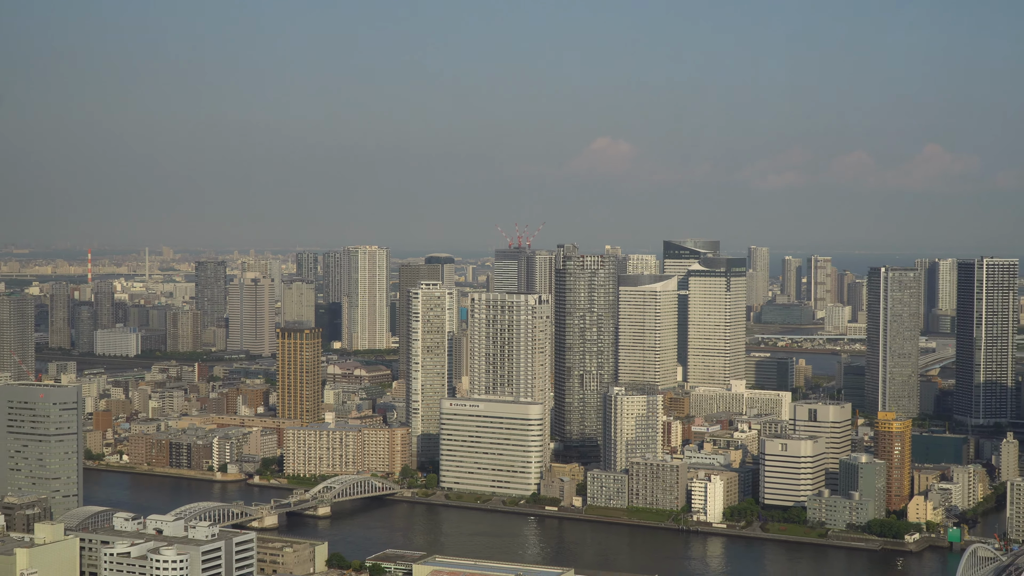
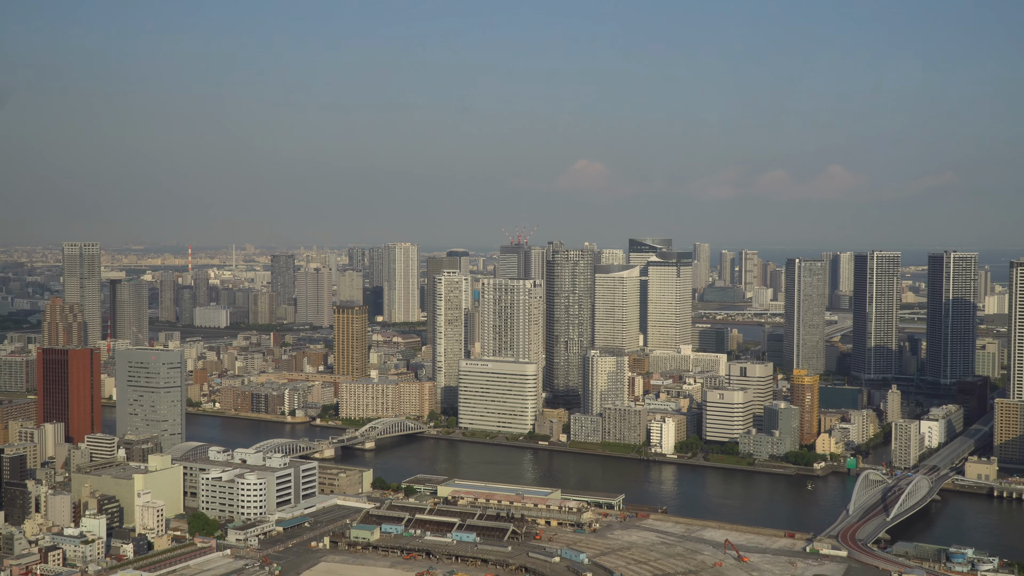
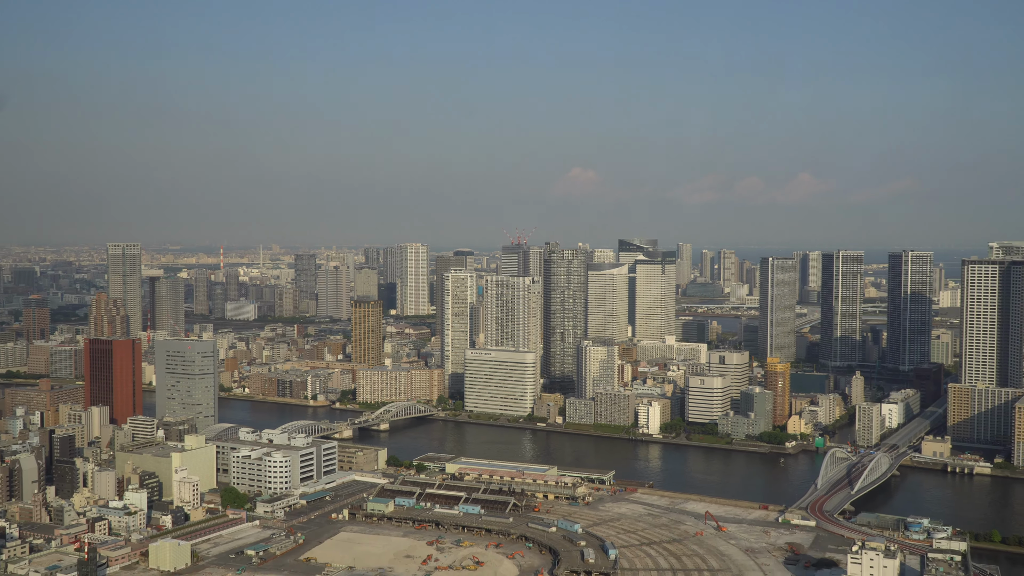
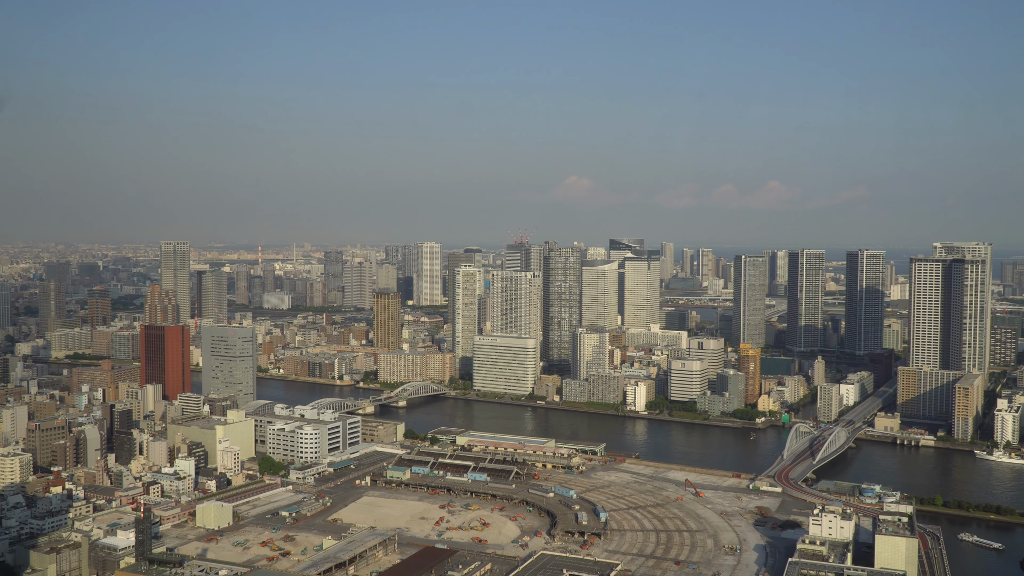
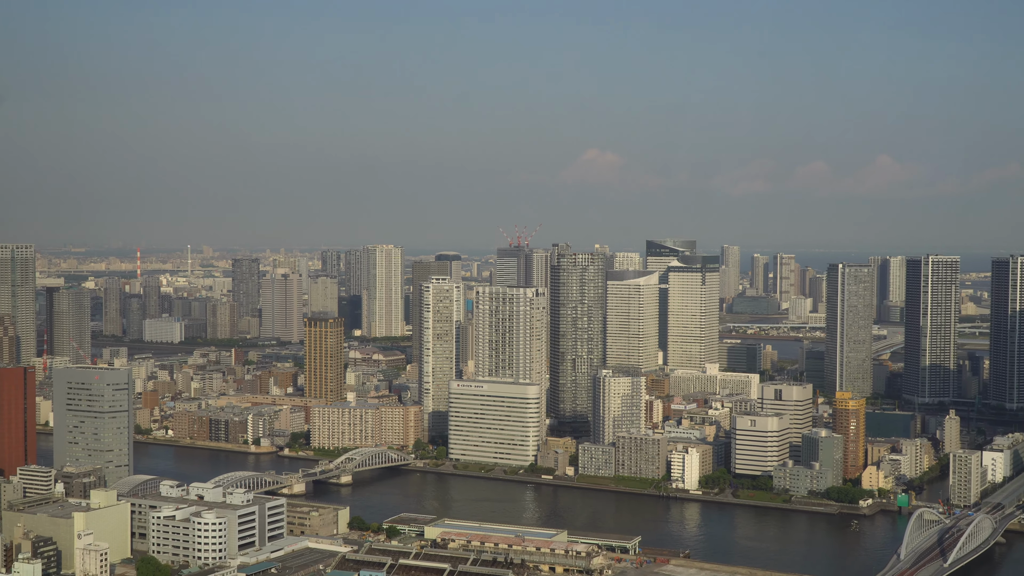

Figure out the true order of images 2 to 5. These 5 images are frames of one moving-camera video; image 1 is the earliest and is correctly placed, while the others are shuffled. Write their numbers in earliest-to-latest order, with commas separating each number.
5, 2, 3, 4
